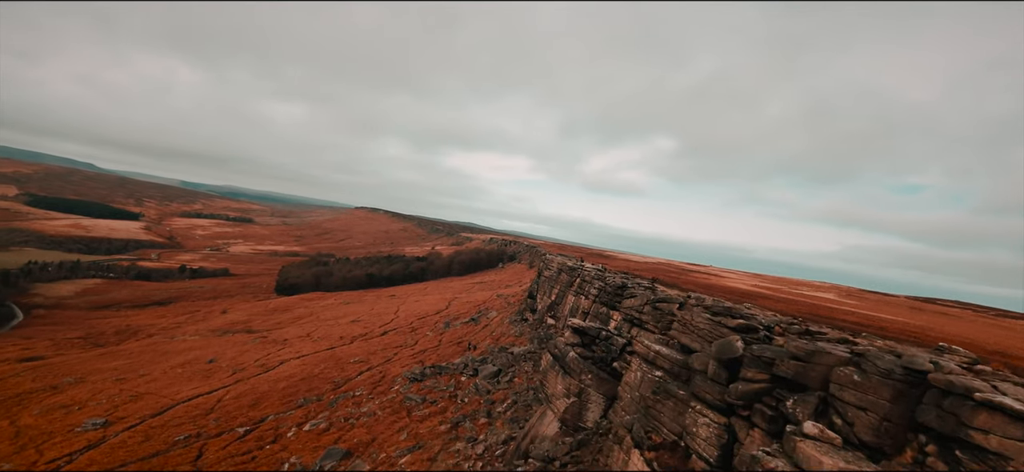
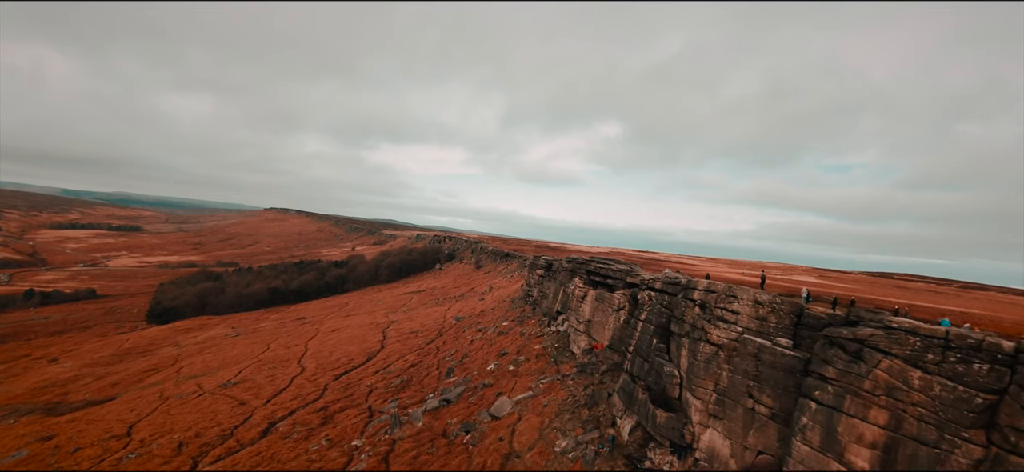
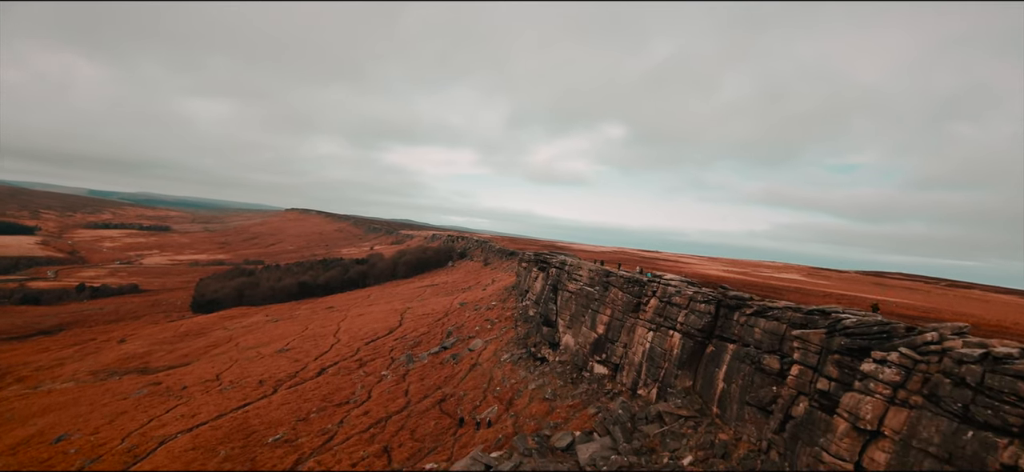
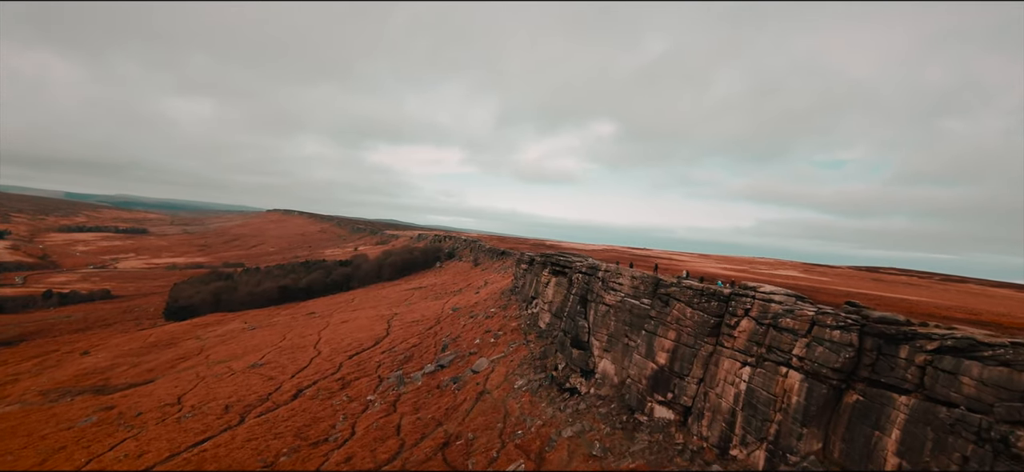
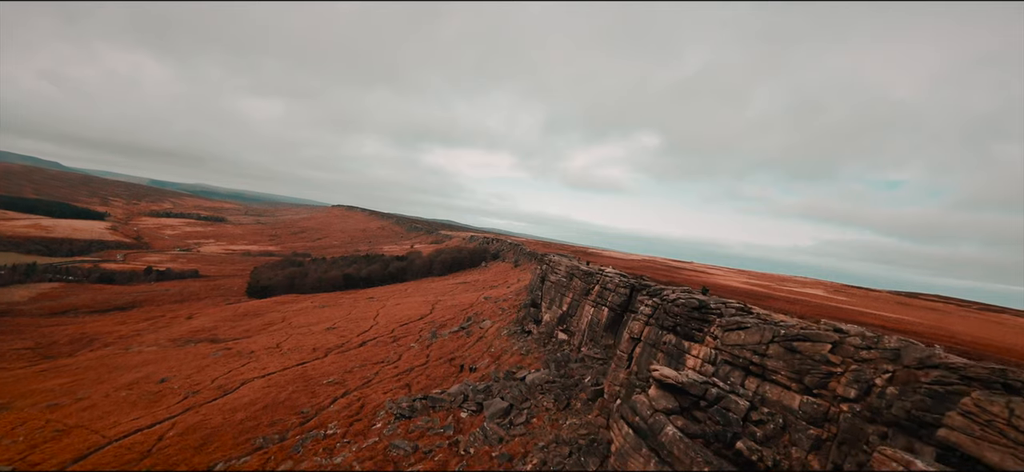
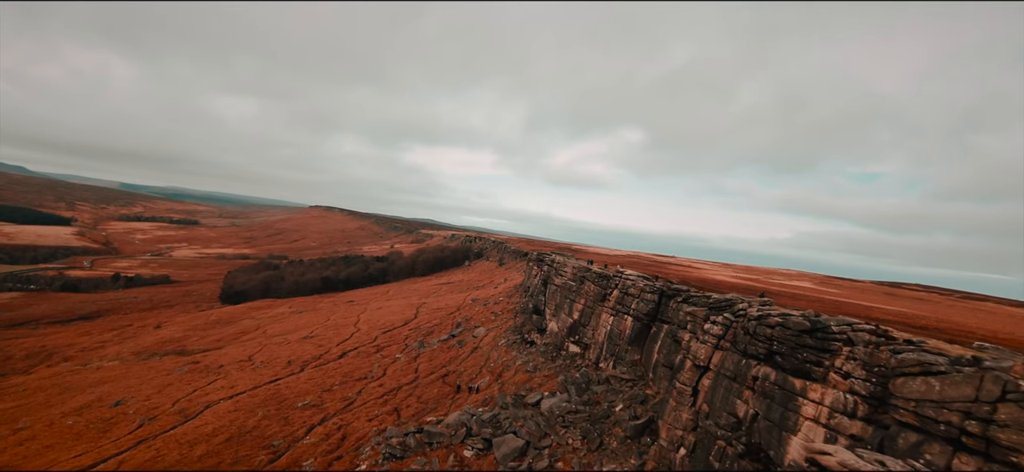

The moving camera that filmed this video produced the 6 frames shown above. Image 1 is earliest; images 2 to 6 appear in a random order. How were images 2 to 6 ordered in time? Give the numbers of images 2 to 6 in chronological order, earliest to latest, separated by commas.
5, 6, 3, 4, 2
